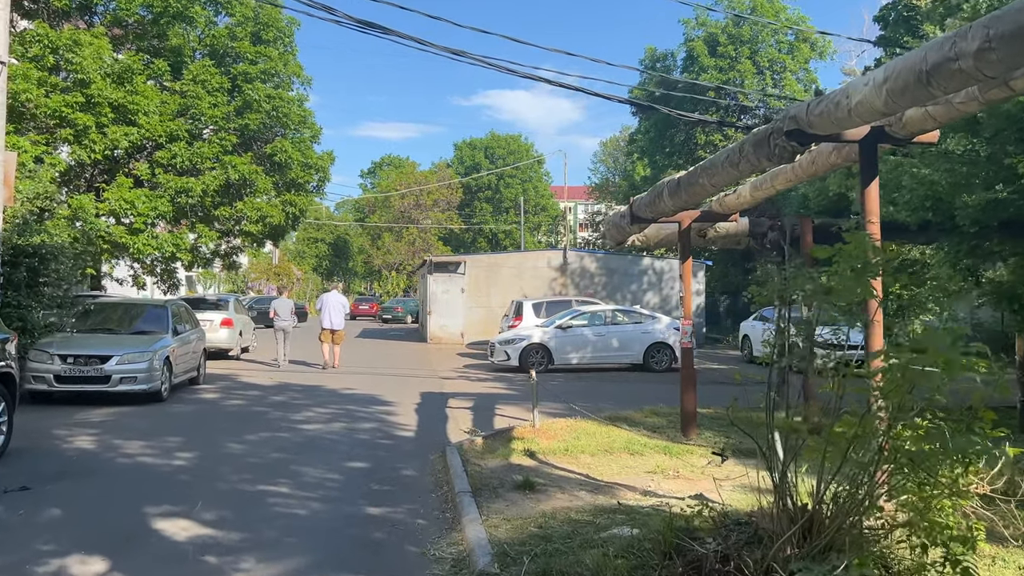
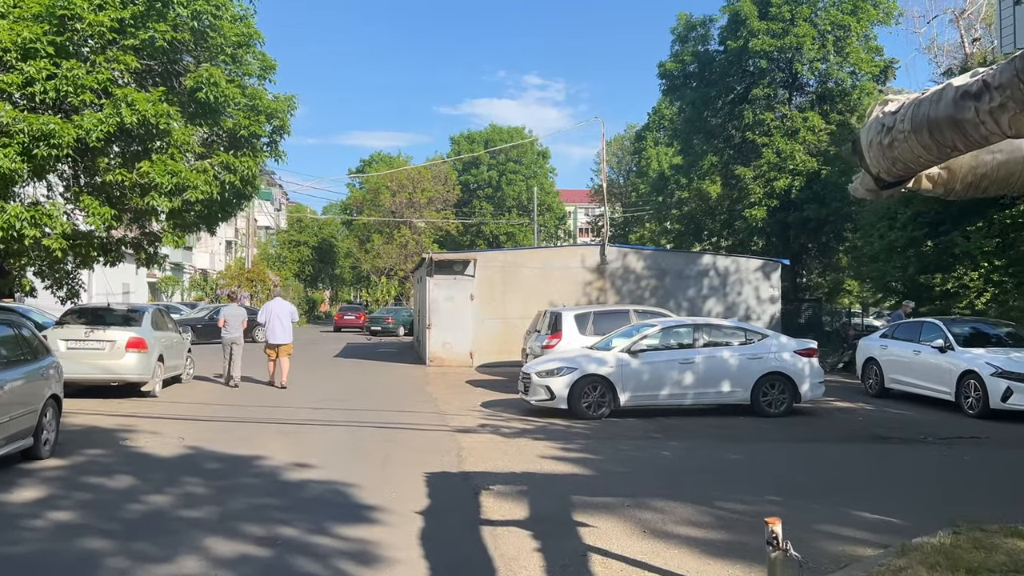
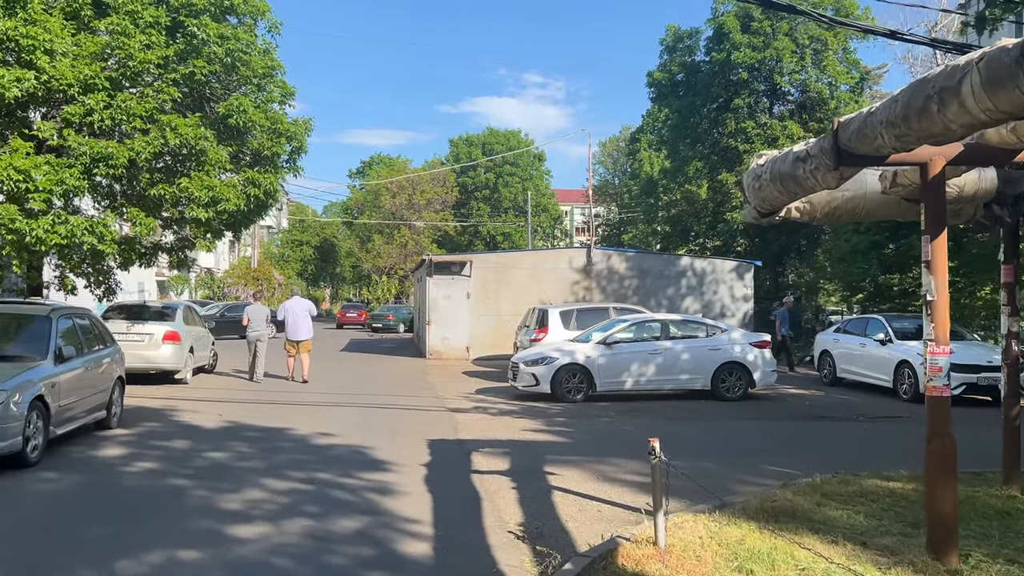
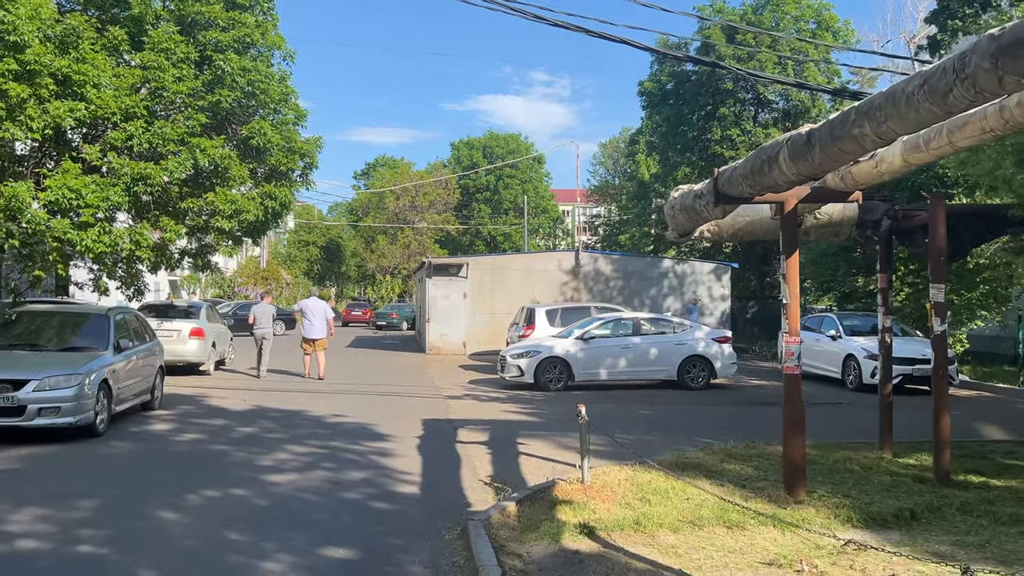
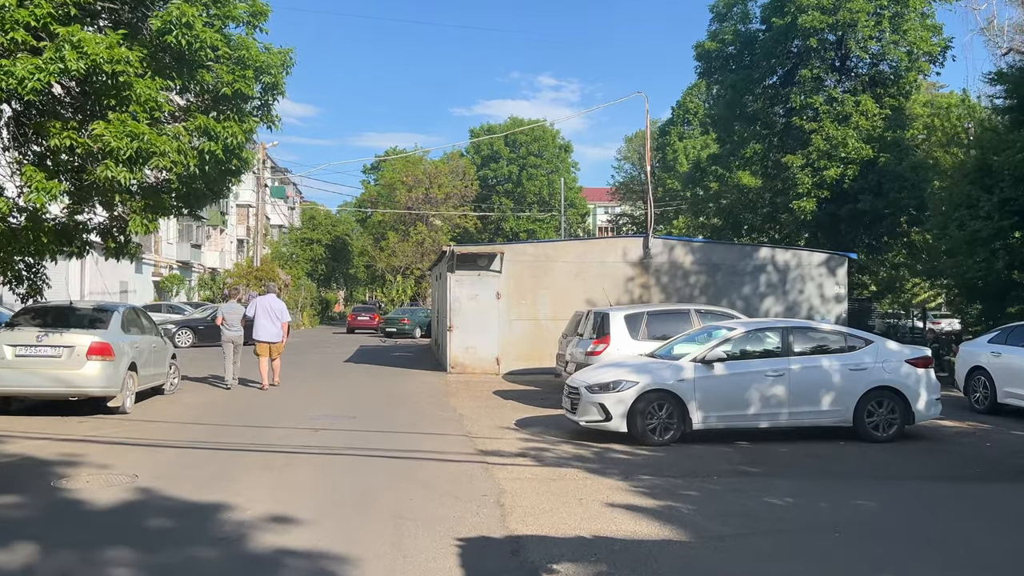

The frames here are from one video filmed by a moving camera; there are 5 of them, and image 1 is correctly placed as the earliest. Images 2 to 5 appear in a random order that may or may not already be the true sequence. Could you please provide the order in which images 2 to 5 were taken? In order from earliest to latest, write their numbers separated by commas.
4, 3, 2, 5
